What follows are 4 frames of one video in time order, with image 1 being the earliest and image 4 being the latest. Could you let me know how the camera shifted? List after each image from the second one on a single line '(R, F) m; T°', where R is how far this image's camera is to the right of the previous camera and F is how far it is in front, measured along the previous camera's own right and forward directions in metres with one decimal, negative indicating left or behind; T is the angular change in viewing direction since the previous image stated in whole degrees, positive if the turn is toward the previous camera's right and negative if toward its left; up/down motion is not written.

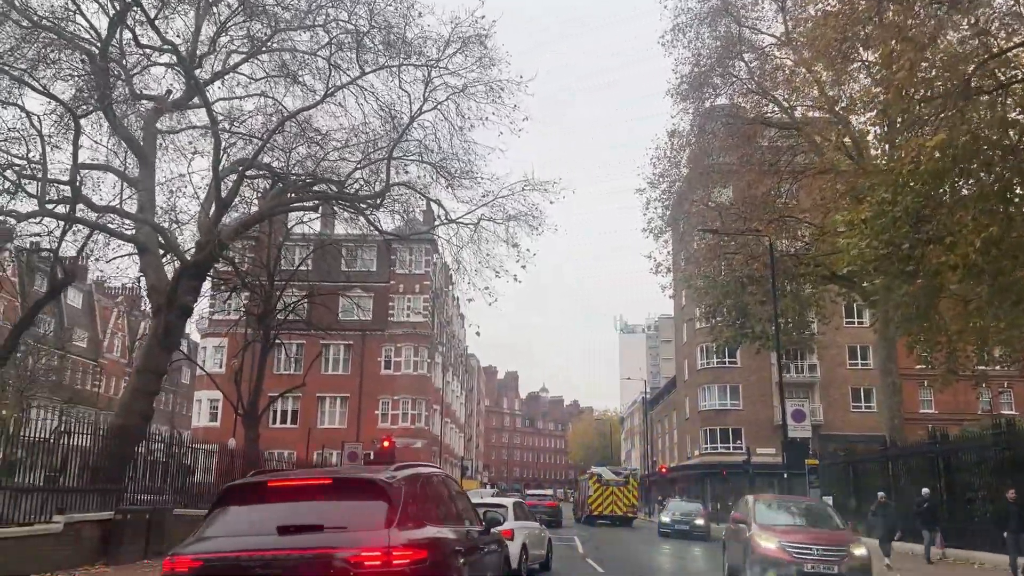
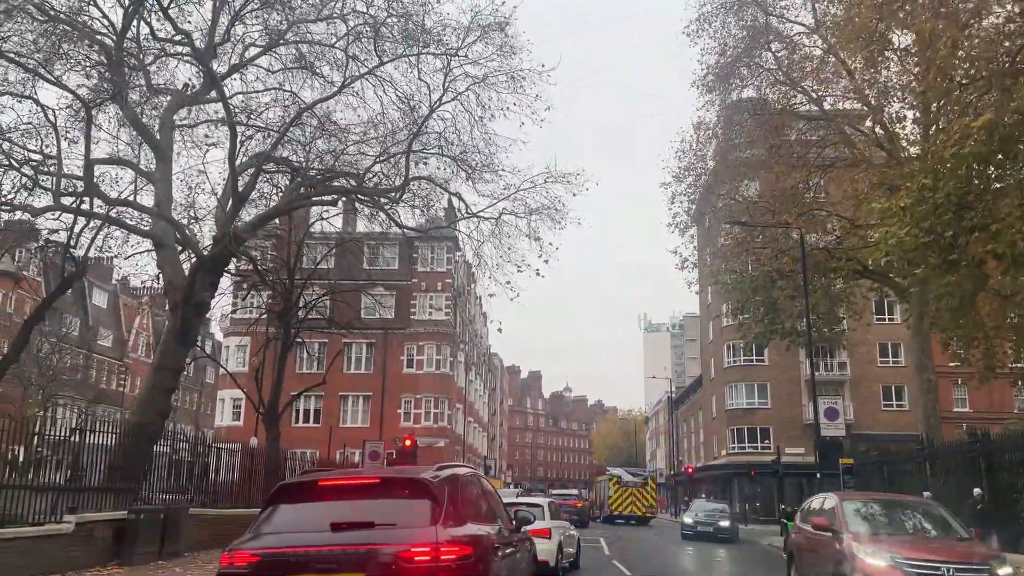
(0.0, +0.4) m; -2°
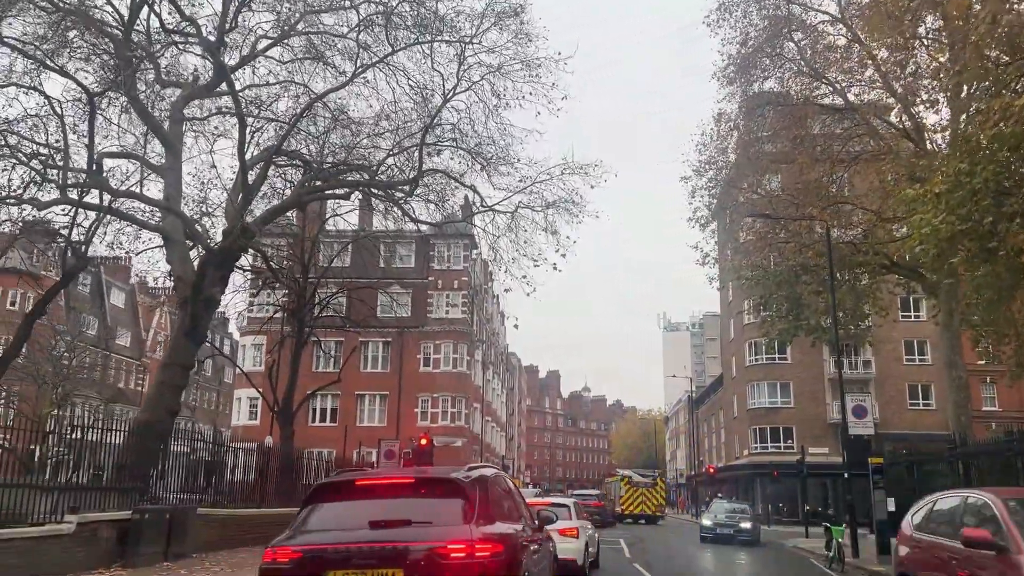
(0.0, +0.4) m; -1°
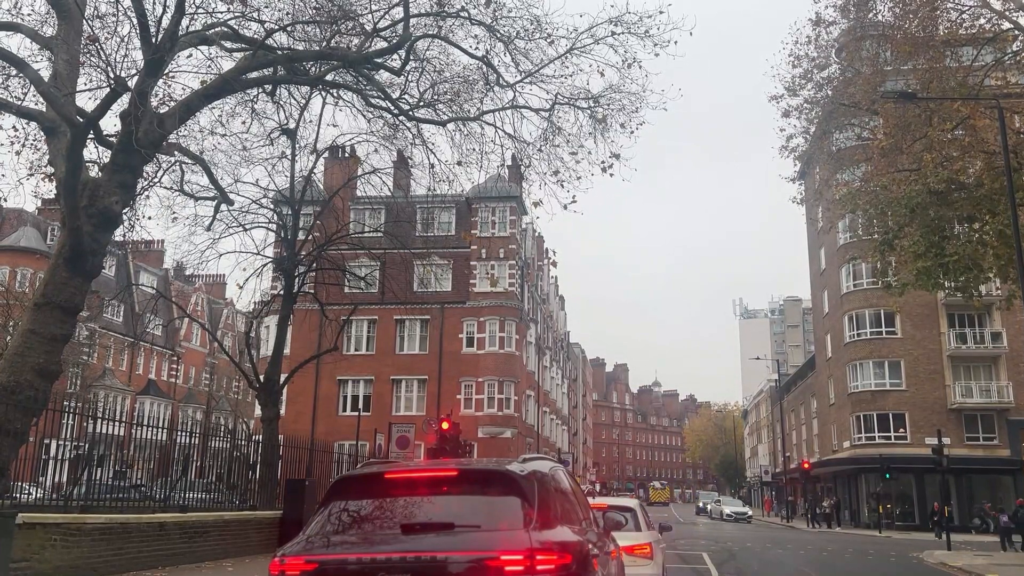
(+0.5, +5.0) m; -5°
